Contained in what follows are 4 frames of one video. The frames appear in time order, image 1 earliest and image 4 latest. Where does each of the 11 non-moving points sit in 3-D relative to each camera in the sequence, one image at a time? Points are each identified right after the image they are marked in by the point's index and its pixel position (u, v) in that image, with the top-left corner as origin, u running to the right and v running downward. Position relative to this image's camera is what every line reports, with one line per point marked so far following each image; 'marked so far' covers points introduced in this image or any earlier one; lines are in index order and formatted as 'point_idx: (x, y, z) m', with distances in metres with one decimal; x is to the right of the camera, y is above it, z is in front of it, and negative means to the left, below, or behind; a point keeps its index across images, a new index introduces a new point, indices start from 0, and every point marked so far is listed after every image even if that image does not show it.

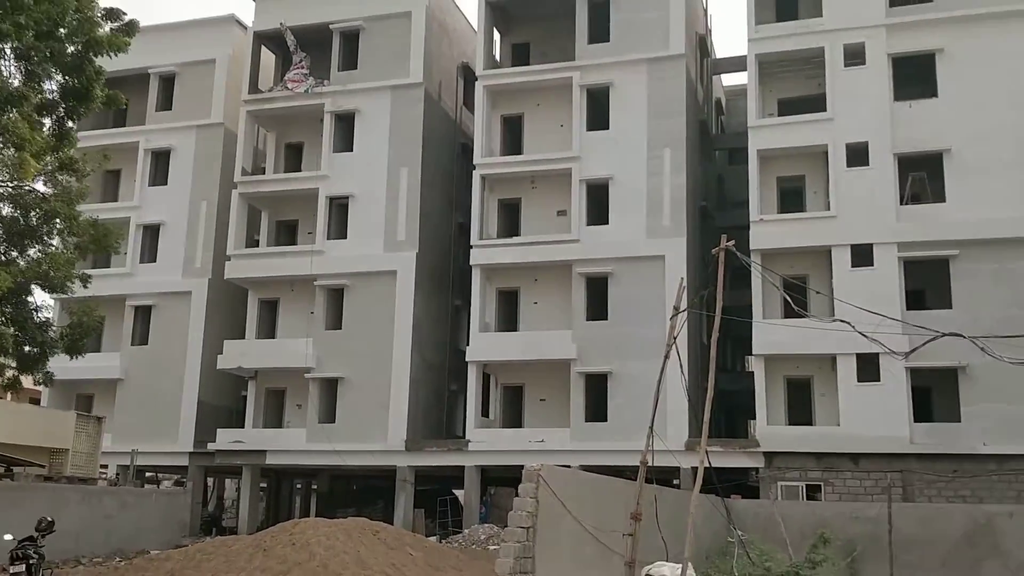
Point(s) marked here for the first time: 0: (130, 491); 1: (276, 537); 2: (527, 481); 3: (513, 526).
0: (-7.6, -4.0, +19.9) m
1: (-3.3, -3.5, +13.9) m
2: (+0.1, -1.7, +8.9) m
3: (0.0, -2.1, +8.7) m
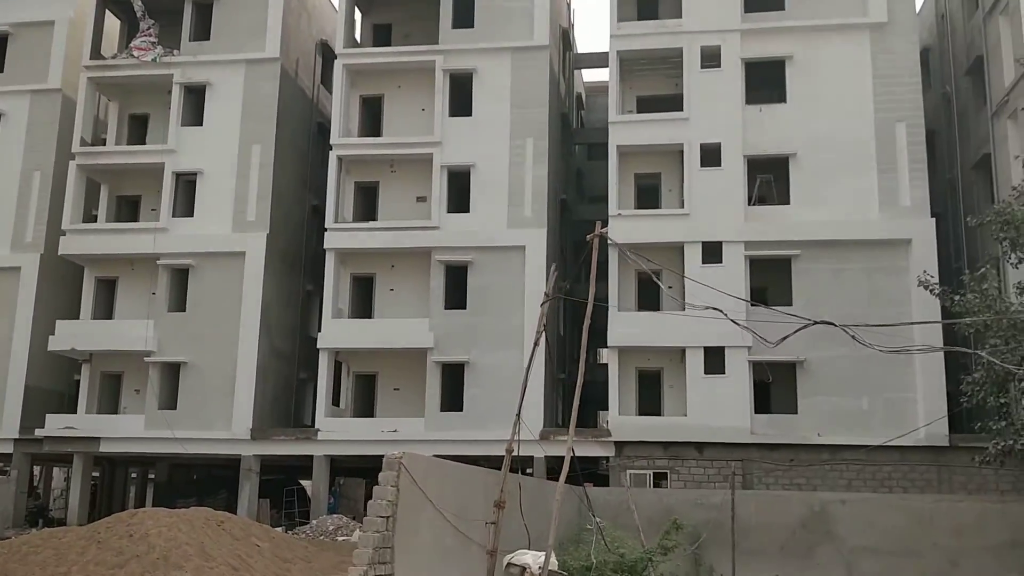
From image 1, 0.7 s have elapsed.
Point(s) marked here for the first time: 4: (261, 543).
0: (-10.4, -3.5, +18.4) m
1: (-5.2, -3.1, +13.1) m
2: (-1.1, -1.6, +8.6) m
3: (-1.2, -1.9, +8.4) m
4: (-3.5, -3.6, +14.1) m
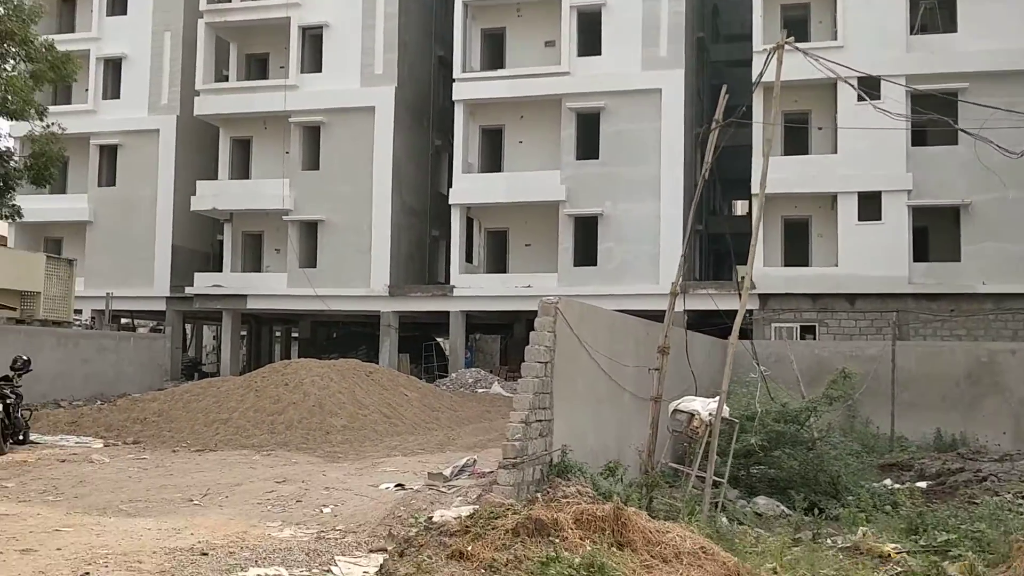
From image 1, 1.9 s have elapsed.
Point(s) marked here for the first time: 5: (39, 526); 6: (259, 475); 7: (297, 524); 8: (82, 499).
0: (-7.7, -0.9, +19.2) m
1: (-3.3, -1.2, +13.3) m
2: (+0.3, -0.2, +8.2) m
3: (+0.2, -0.6, +8.0) m
4: (-1.5, -1.5, +14.2) m
5: (-3.2, -1.6, +6.9) m
6: (-2.4, -1.7, +9.4) m
7: (-1.6, -1.7, +7.2) m
8: (-3.4, -1.7, +8.0) m
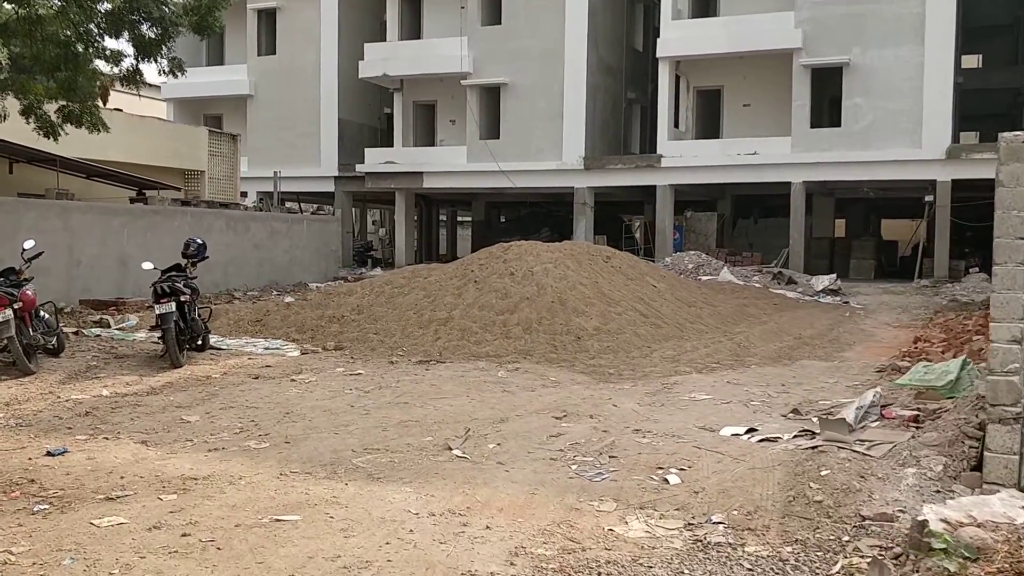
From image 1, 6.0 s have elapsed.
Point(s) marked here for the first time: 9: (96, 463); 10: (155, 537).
0: (-3.9, +1.2, +16.9) m
1: (-0.3, +0.2, +10.6) m
2: (+2.5, +0.6, +4.9) m
3: (+2.4, +0.3, +4.8) m
4: (+1.6, +0.1, +11.2) m
5: (-1.1, -0.9, +4.3) m
6: (+0.1, -0.8, +6.6) m
7: (+0.6, -1.0, +4.4) m
8: (-1.2, -0.9, +5.4) m
9: (-2.1, -0.9, +5.0) m
10: (-1.3, -0.9, +3.8) m
